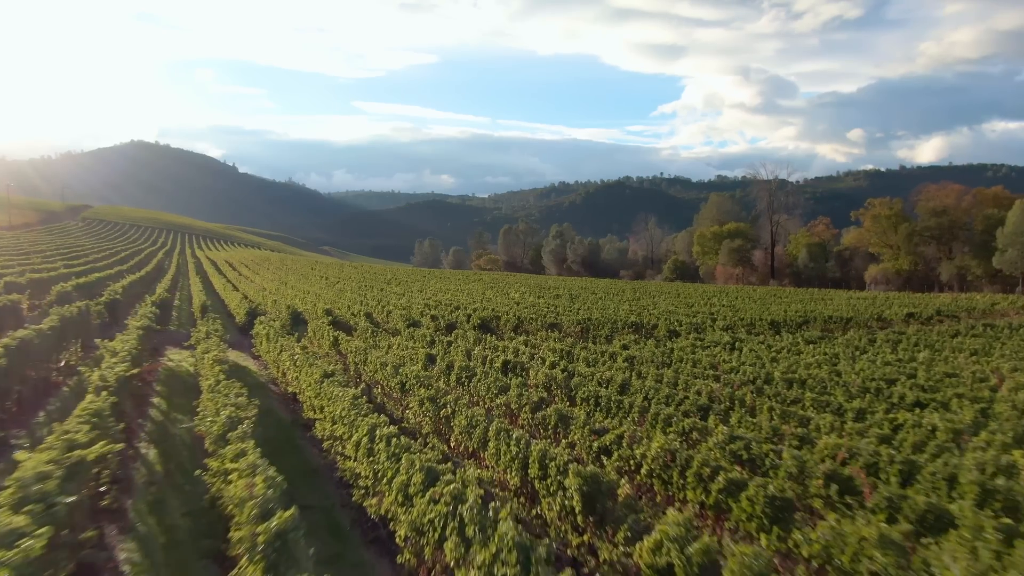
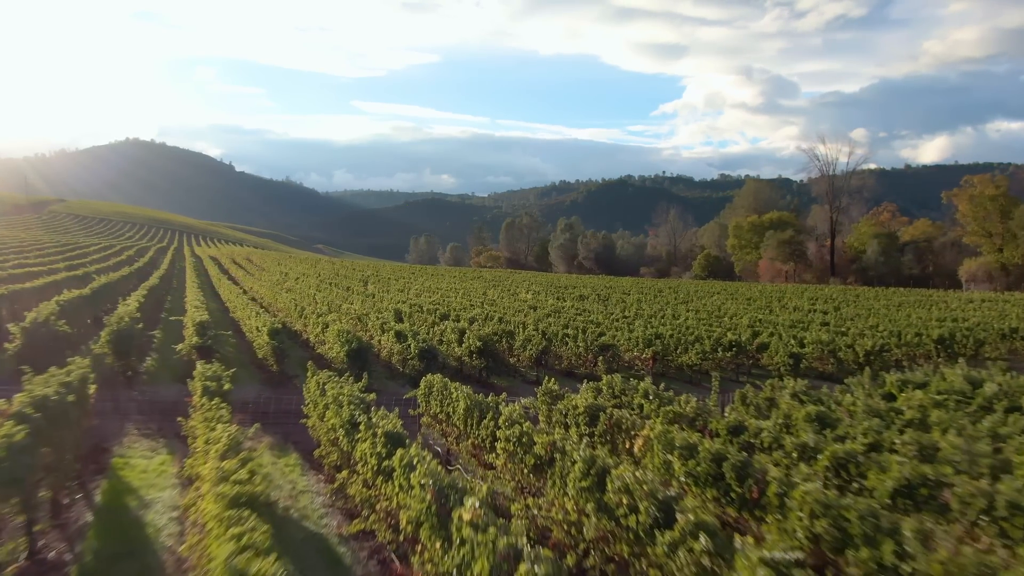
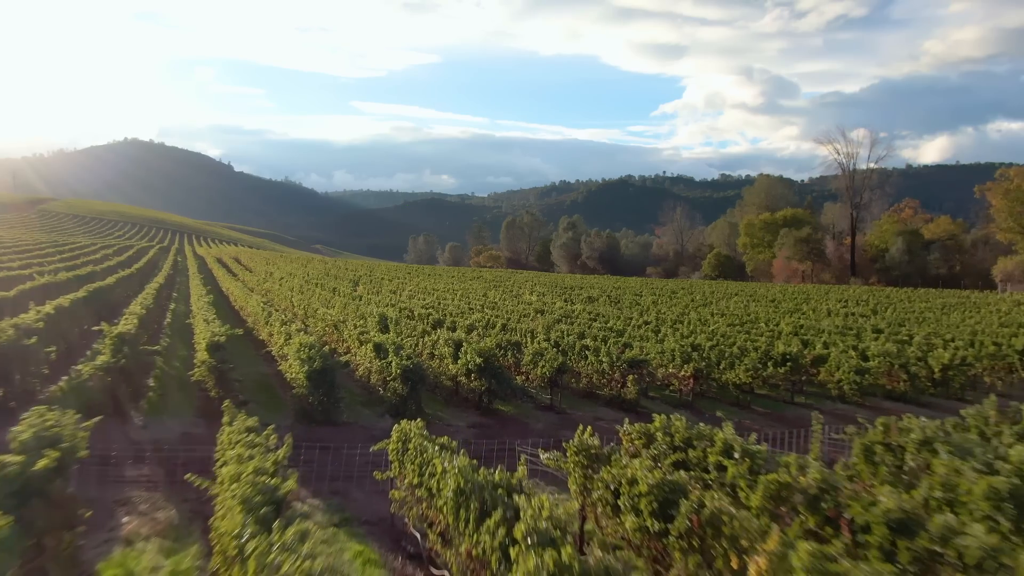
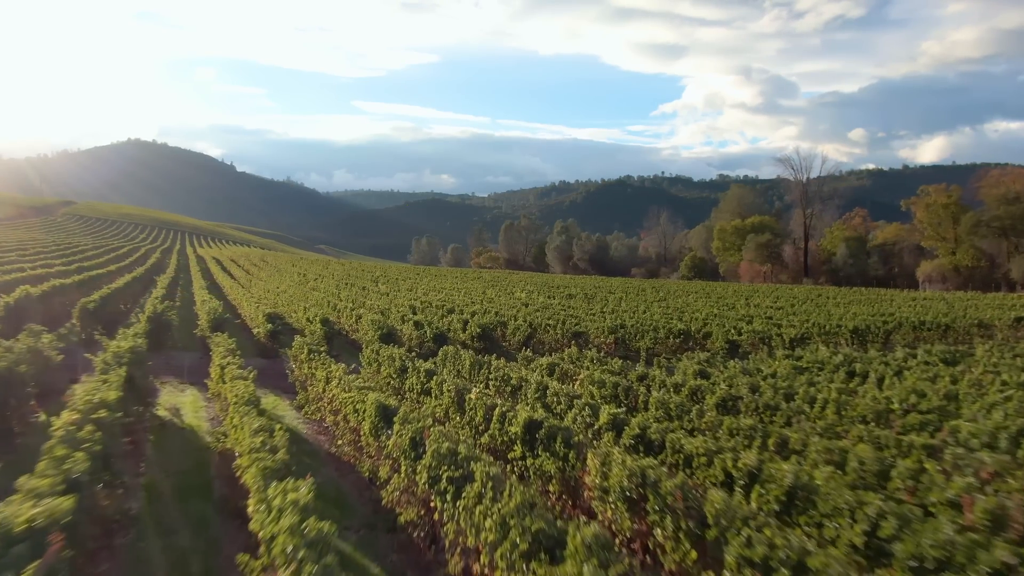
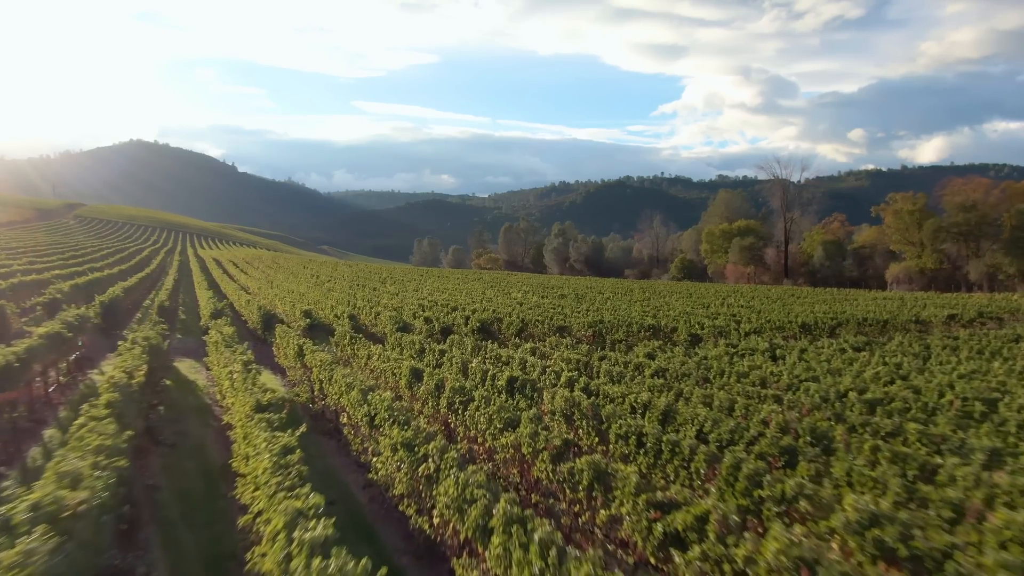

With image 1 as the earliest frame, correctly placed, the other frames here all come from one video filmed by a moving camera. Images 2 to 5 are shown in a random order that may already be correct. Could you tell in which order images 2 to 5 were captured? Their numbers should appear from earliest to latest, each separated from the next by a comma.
5, 4, 2, 3
